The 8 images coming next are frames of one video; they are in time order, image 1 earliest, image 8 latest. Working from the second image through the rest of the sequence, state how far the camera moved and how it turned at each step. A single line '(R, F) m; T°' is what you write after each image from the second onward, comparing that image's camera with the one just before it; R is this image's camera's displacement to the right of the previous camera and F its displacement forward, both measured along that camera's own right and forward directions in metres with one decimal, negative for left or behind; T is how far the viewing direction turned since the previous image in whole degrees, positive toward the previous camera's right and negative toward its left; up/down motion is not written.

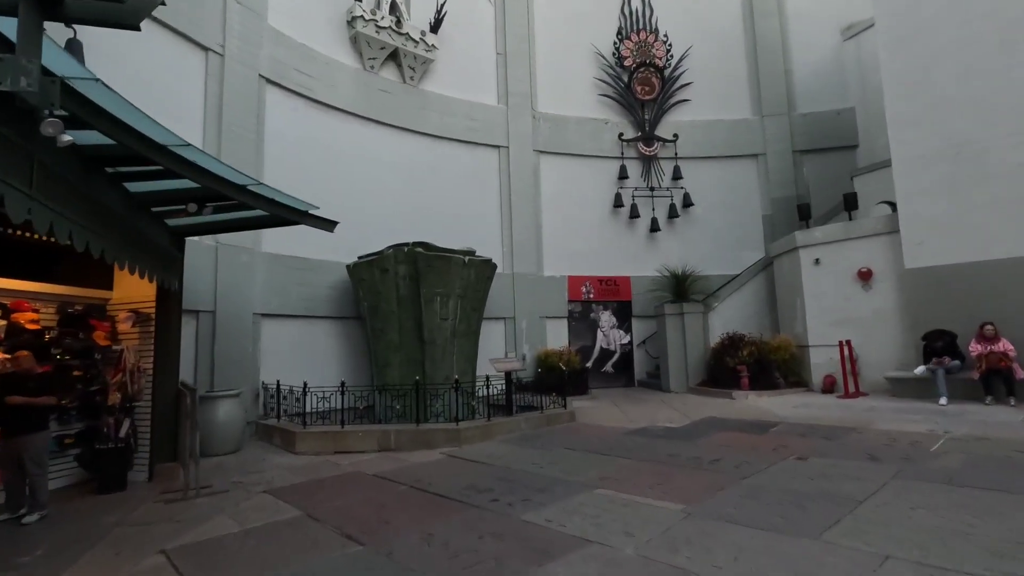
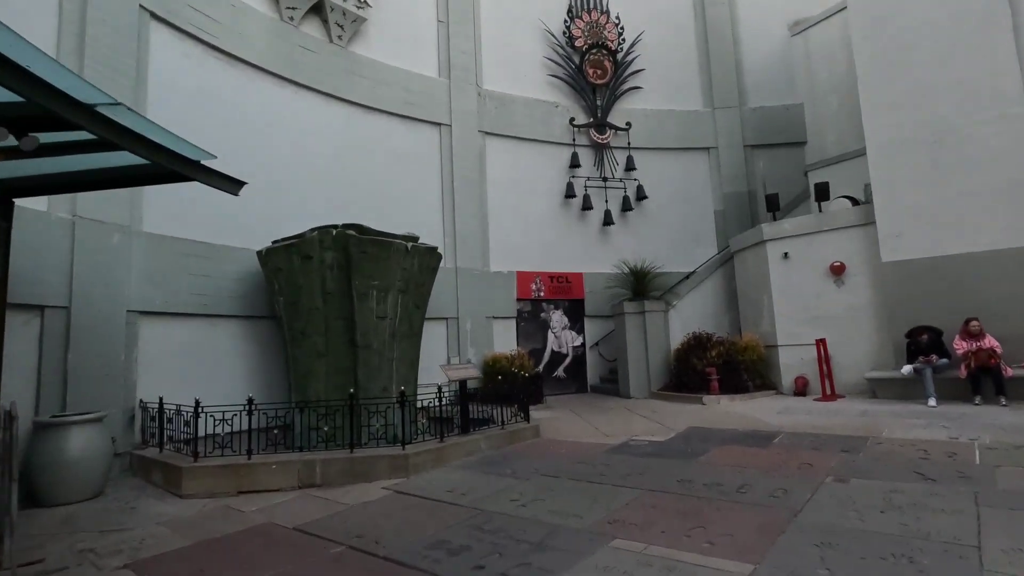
(-0.5, +1.6) m; +8°
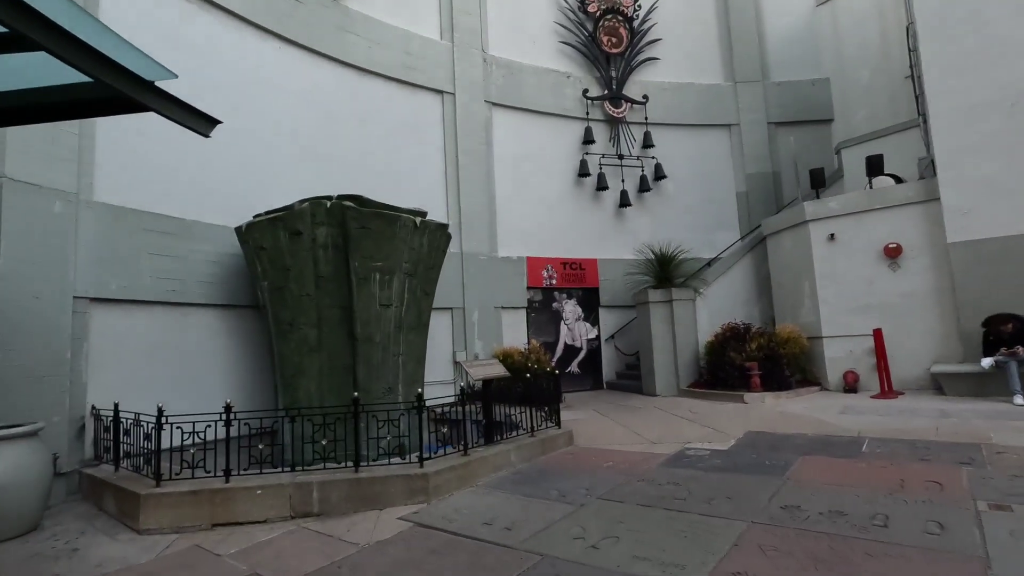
(-0.6, +1.3) m; +2°
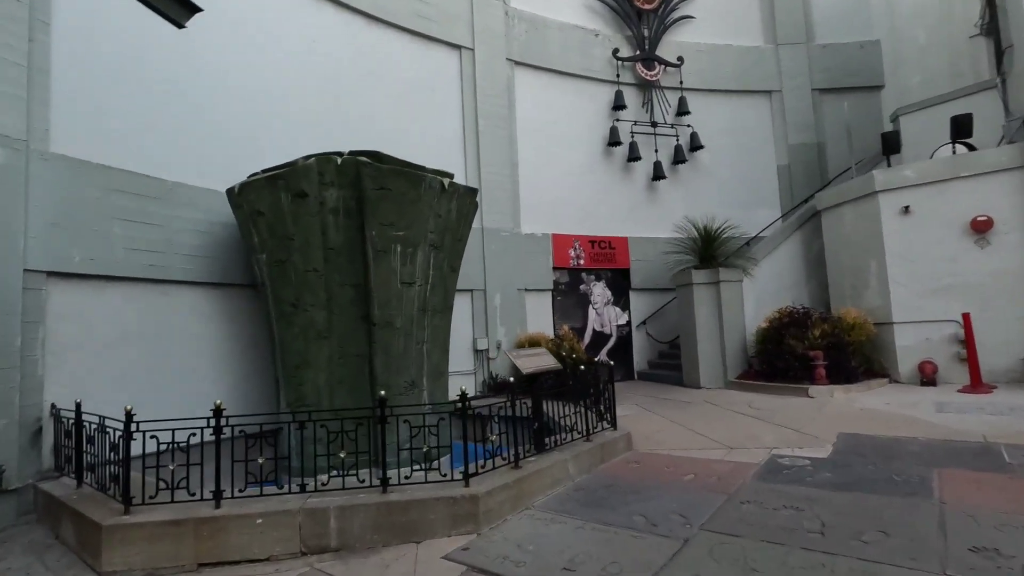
(-0.6, +1.2) m; 0°
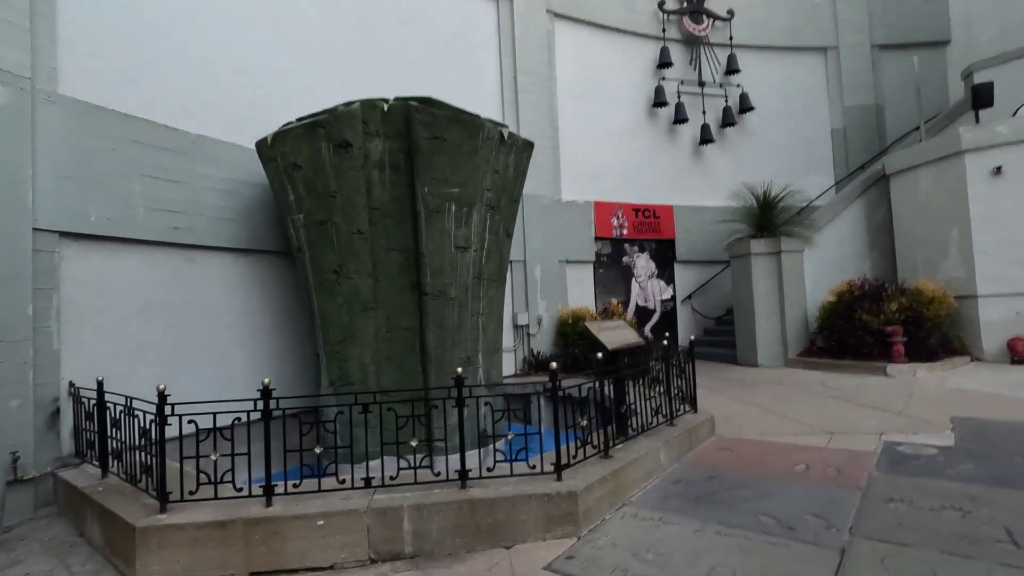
(-0.6, +0.7) m; -1°
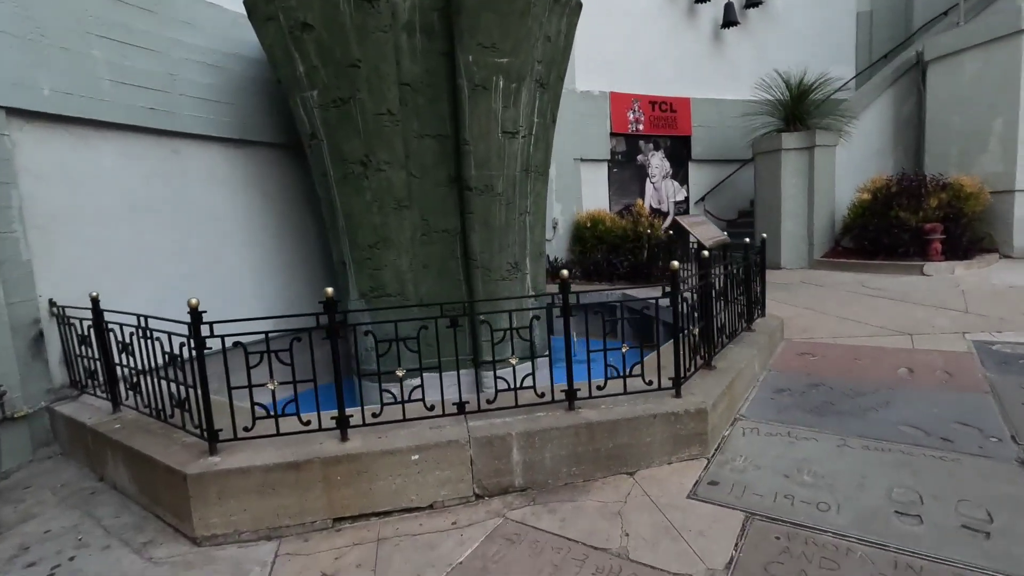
(-0.8, +0.7) m; +4°
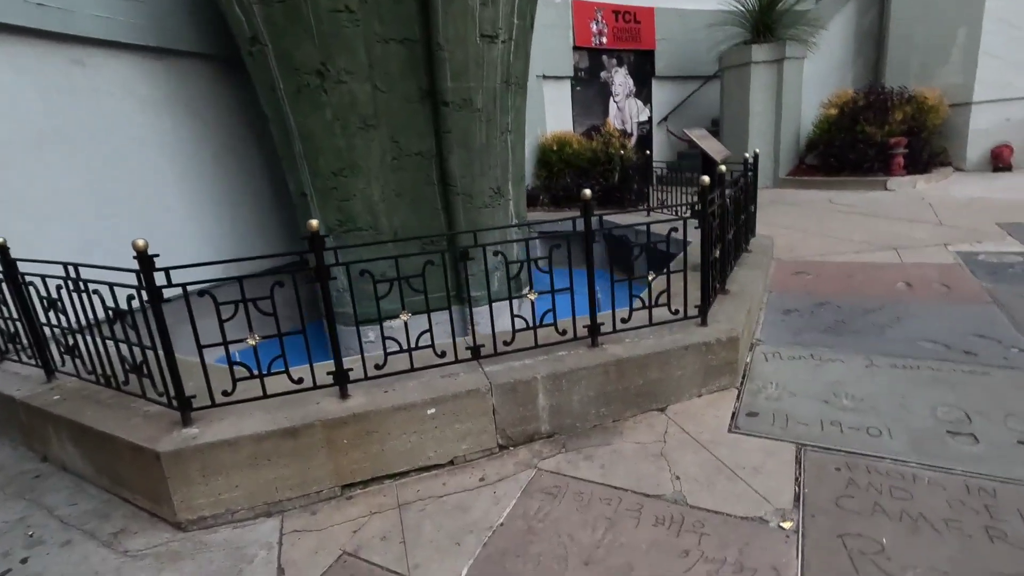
(-0.3, +0.4) m; +6°
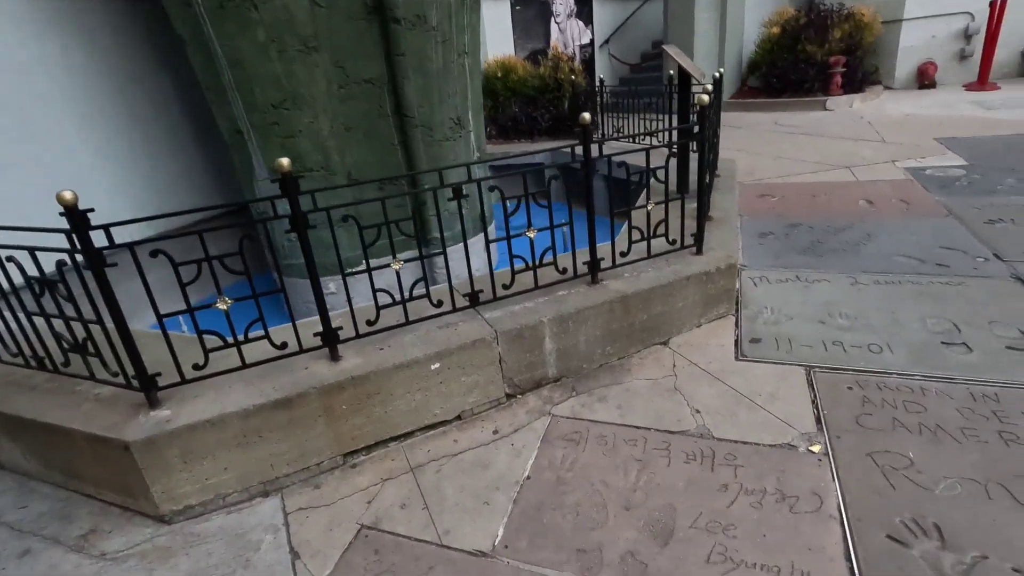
(-0.3, +0.2) m; +7°
